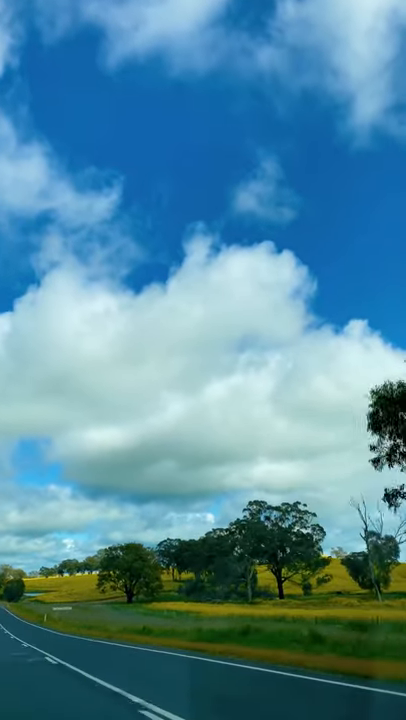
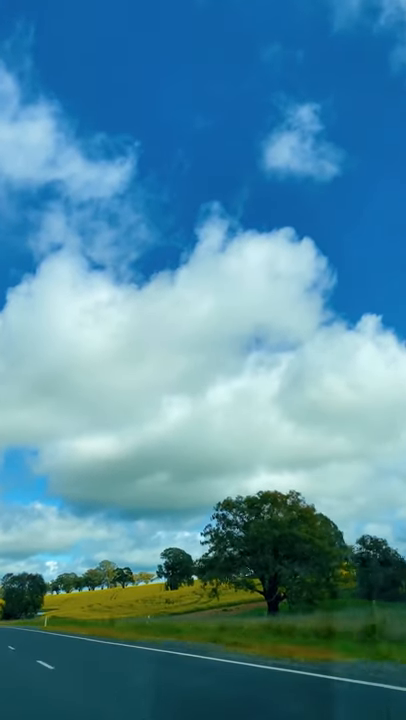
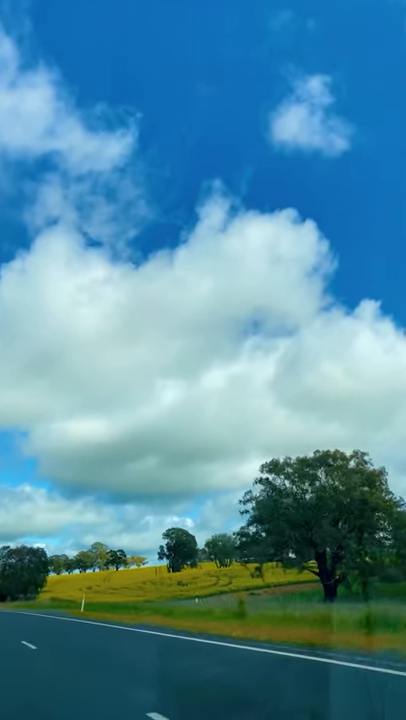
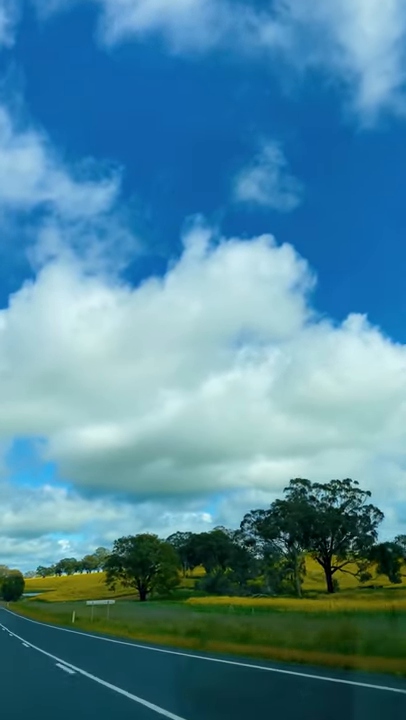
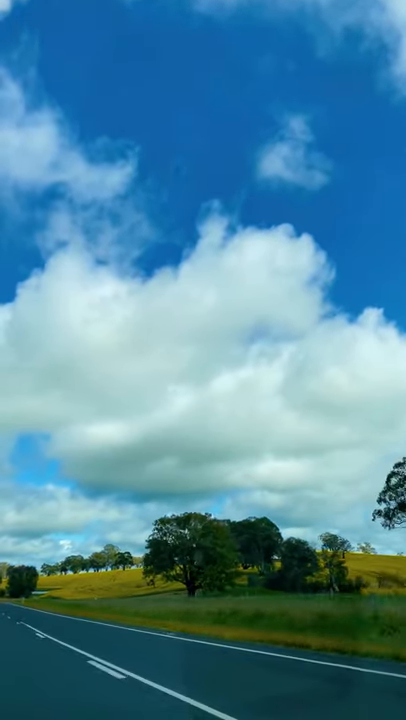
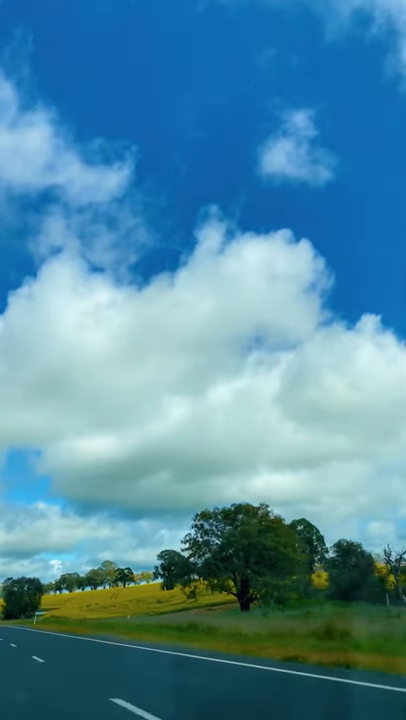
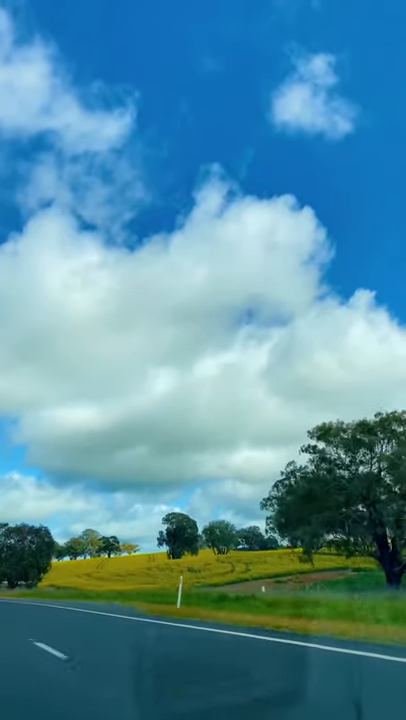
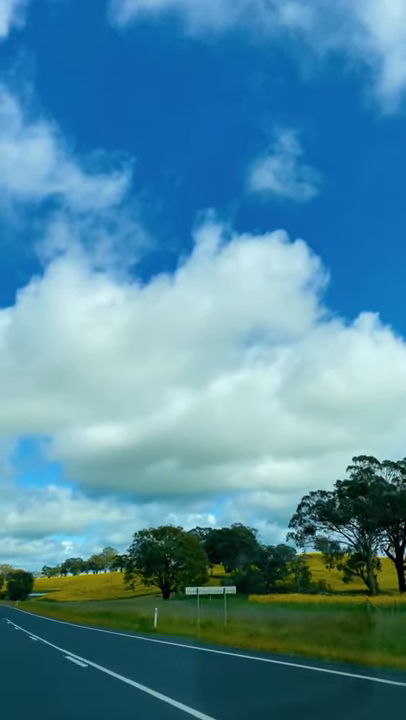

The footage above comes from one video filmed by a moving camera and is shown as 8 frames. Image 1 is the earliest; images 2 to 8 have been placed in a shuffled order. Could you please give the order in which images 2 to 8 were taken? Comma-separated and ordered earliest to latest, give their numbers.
4, 8, 5, 6, 2, 3, 7
